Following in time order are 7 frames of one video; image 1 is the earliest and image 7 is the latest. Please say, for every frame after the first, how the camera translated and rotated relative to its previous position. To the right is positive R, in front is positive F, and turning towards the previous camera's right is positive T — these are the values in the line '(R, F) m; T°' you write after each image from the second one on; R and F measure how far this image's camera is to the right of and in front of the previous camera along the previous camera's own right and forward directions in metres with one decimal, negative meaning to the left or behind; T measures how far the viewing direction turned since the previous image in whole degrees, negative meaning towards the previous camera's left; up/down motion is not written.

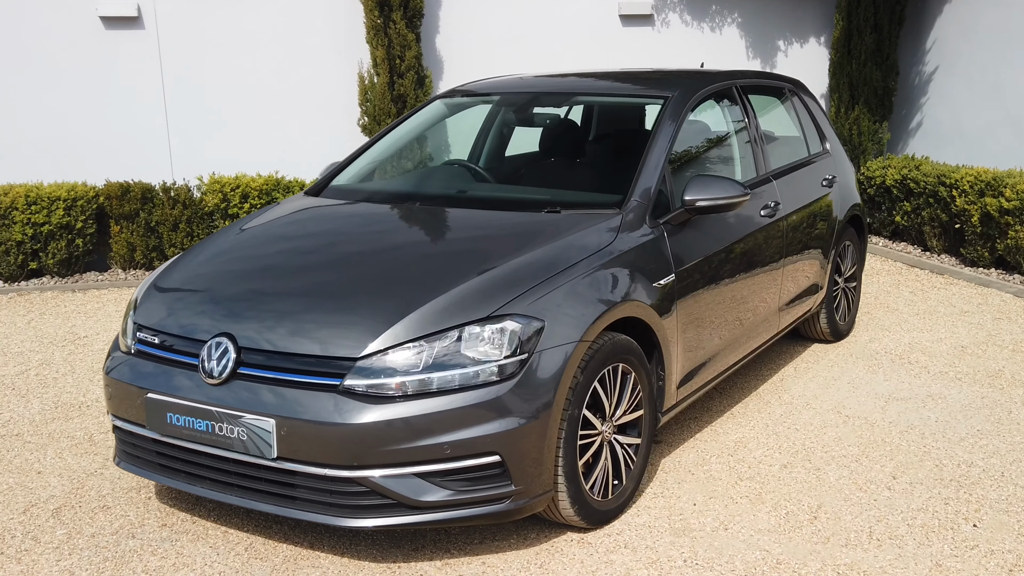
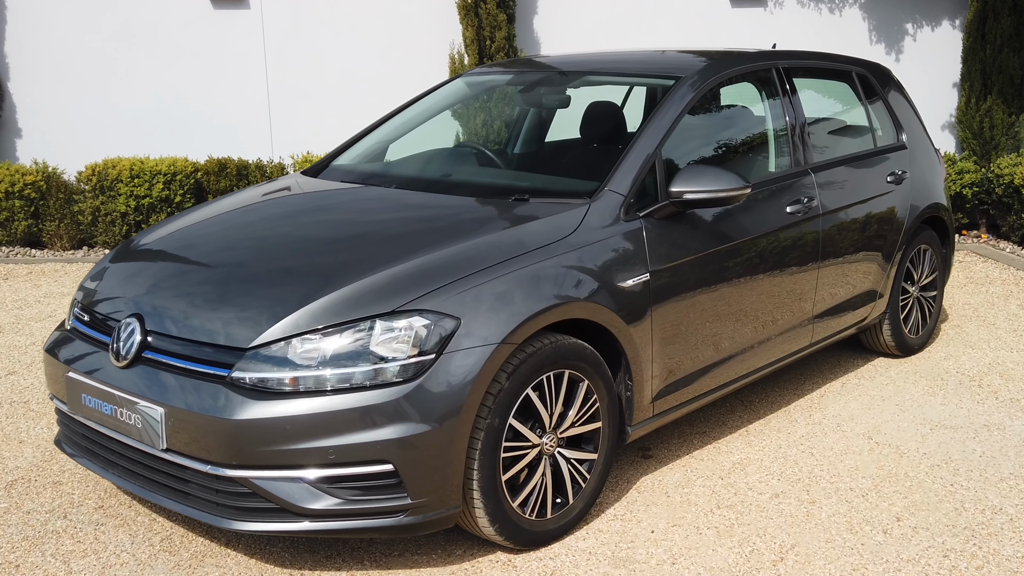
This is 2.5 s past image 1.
(+0.6, +0.3) m; -9°
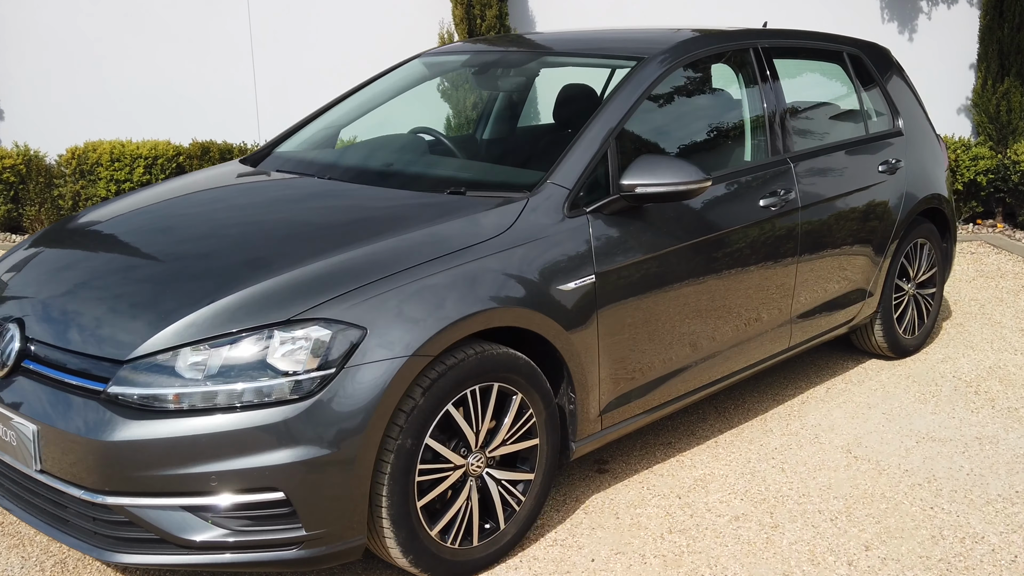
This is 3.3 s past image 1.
(+0.3, +0.3) m; -1°
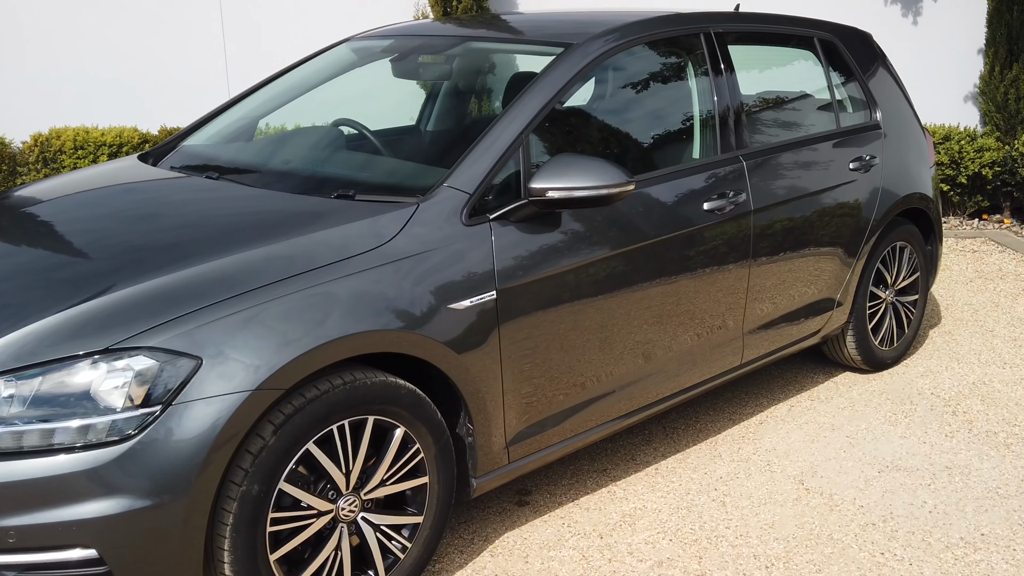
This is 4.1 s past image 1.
(+0.3, +0.3) m; -1°
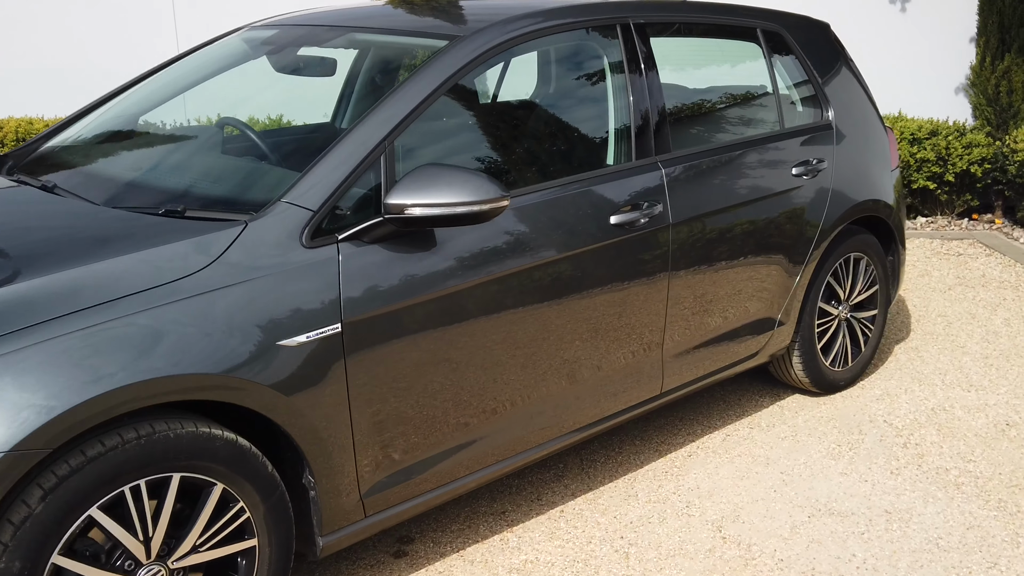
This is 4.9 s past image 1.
(+0.4, +0.3) m; -1°
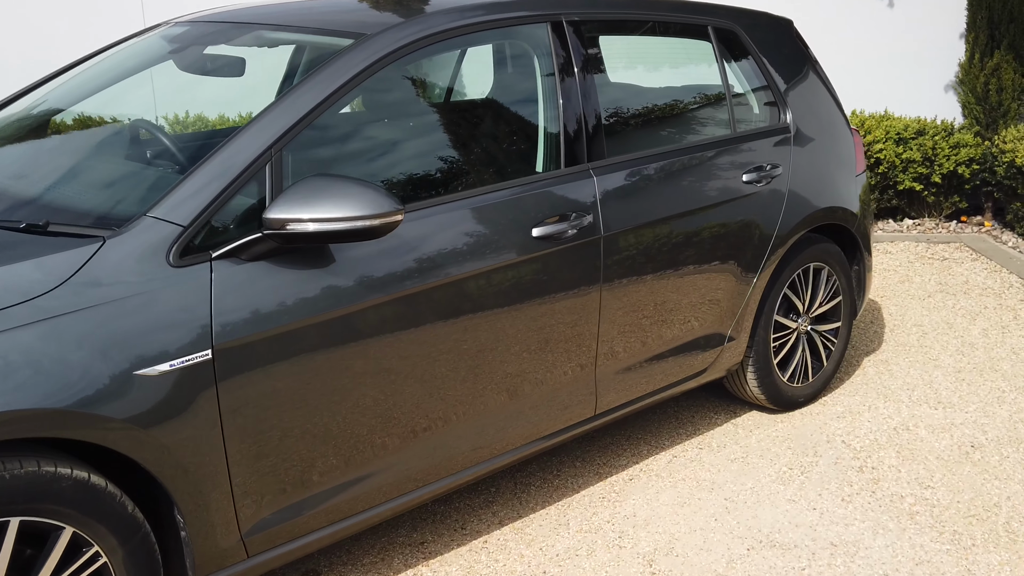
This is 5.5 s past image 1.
(+0.2, +0.2) m; -1°
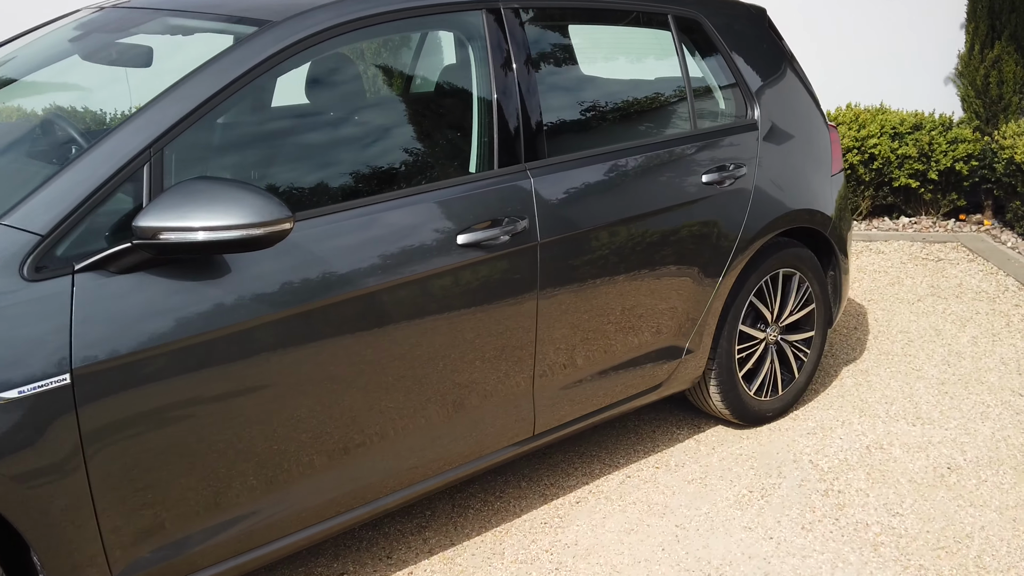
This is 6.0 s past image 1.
(+0.2, +0.2) m; -1°
